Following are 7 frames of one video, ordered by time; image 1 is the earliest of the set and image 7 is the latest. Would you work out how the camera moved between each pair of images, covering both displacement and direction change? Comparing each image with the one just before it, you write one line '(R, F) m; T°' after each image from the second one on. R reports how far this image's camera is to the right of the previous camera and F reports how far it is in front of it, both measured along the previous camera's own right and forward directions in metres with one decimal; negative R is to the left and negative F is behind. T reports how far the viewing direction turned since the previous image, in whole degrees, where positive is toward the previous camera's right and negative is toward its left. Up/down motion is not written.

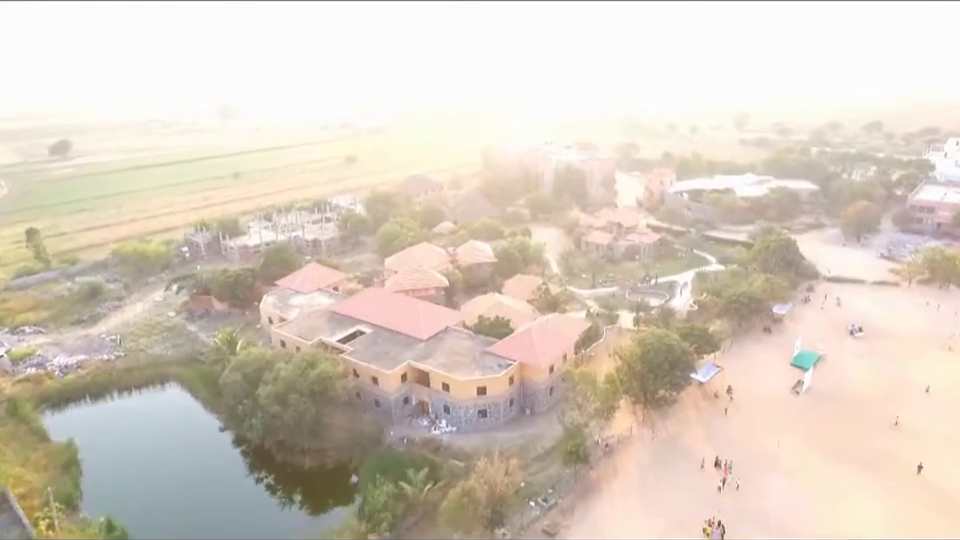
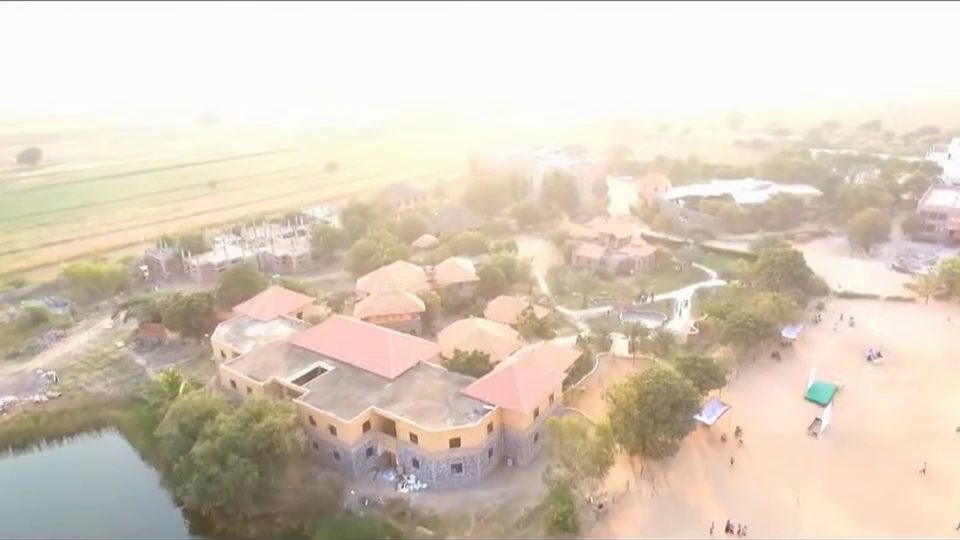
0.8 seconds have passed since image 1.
(+1.4, +5.3) m; +1°
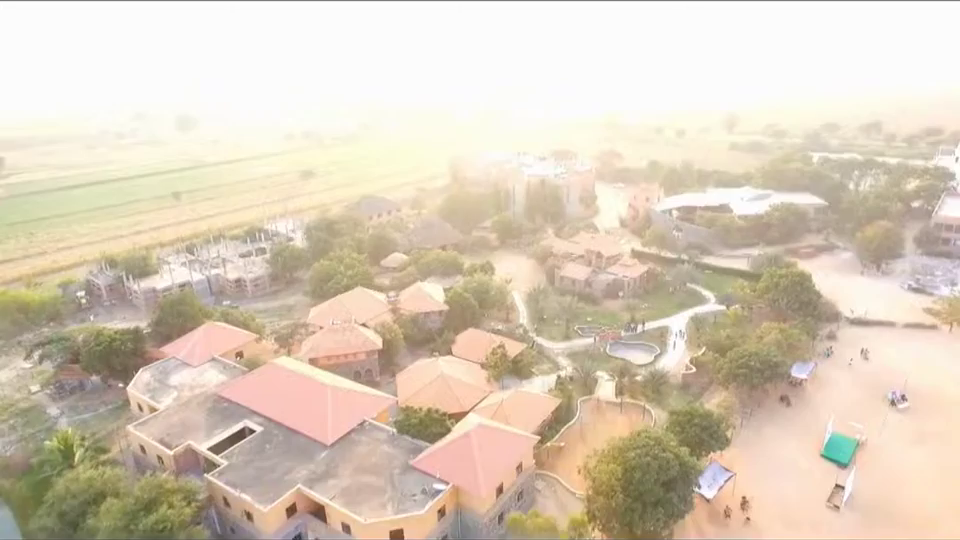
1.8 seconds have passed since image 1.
(+2.5, +6.6) m; 0°
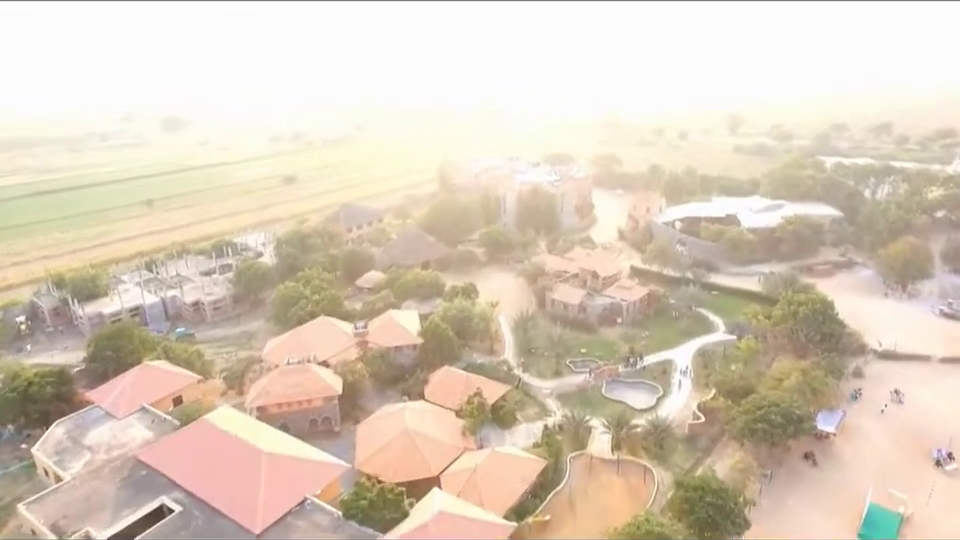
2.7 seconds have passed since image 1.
(+1.8, +6.2) m; 0°
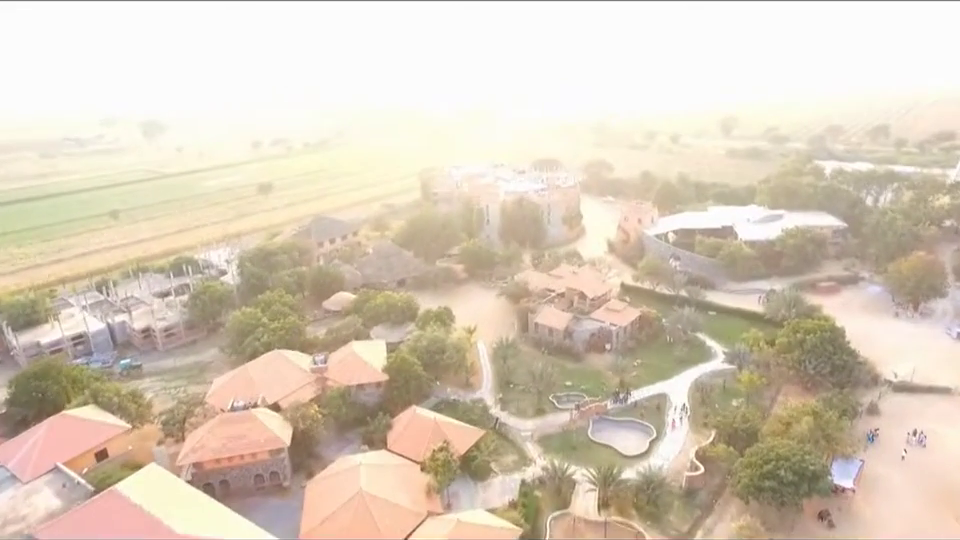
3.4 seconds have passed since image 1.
(+1.6, +4.8) m; +1°
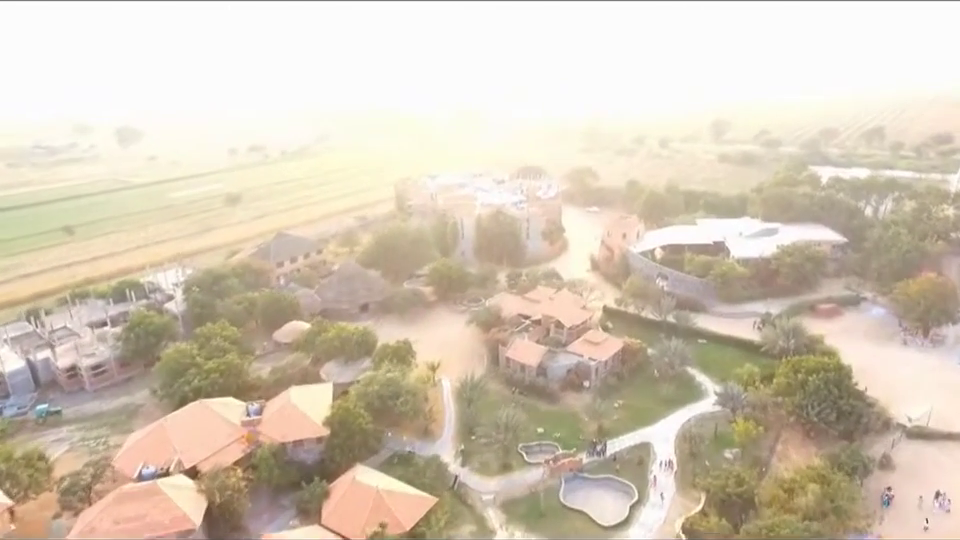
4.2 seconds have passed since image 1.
(+2.5, +5.3) m; +1°
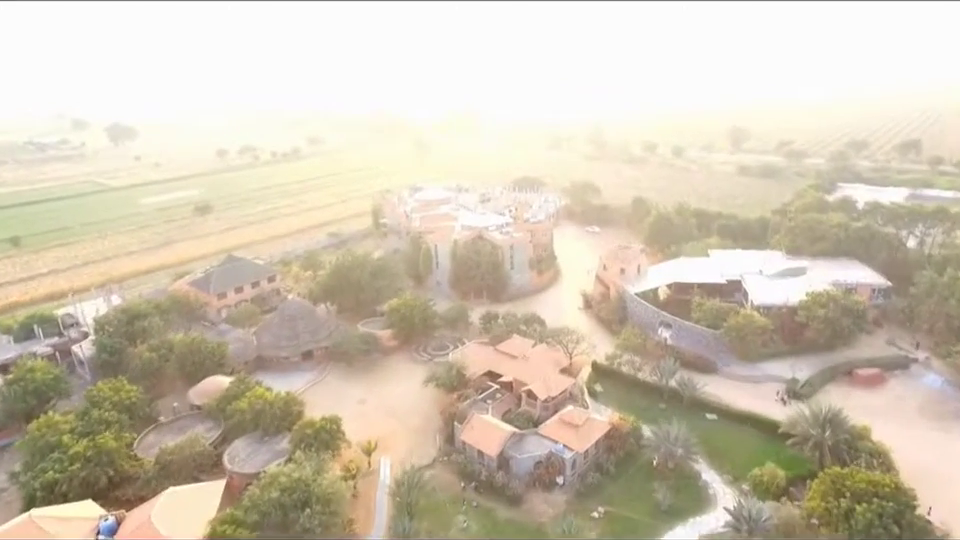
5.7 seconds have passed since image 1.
(+4.0, +9.7) m; -1°
